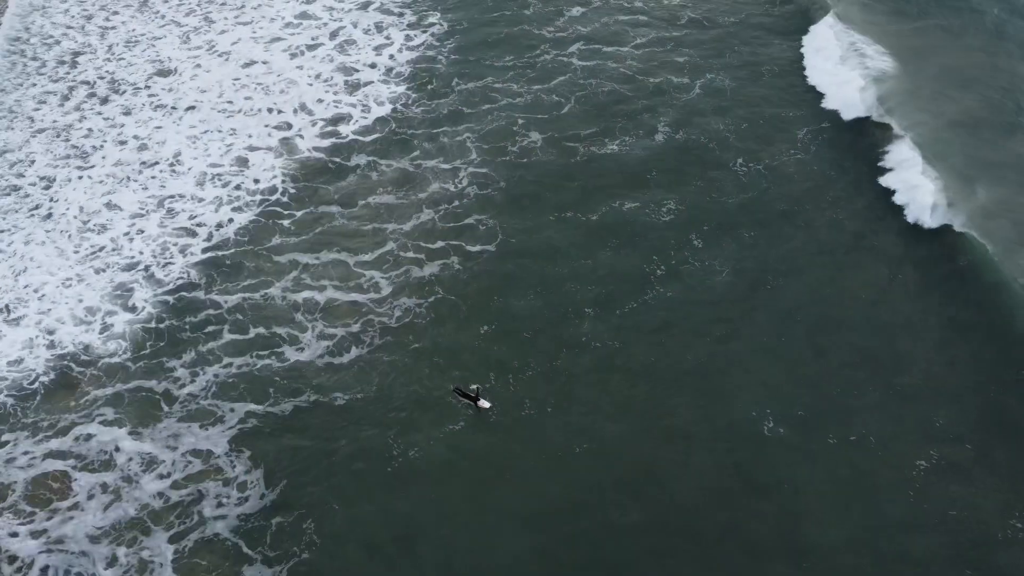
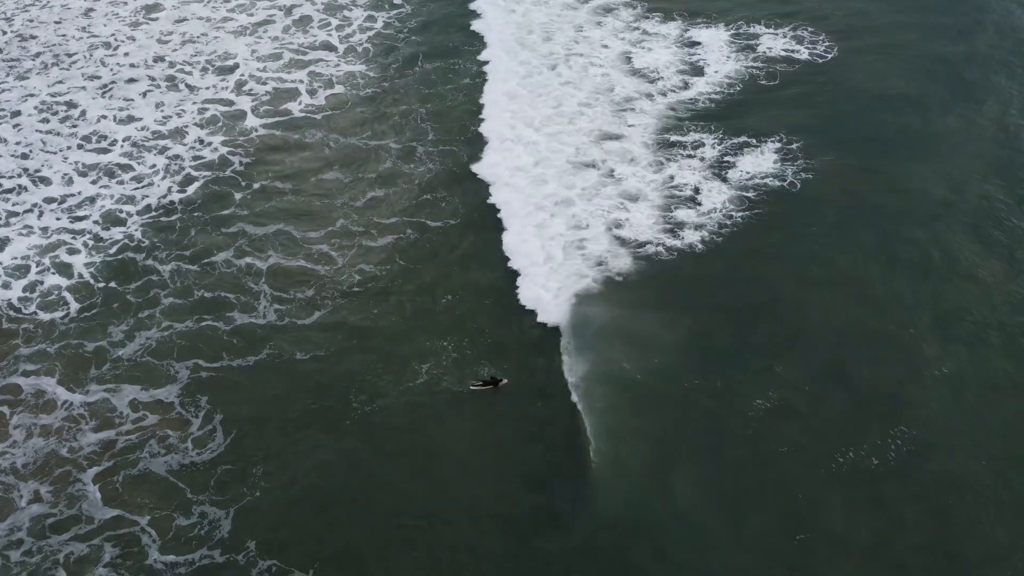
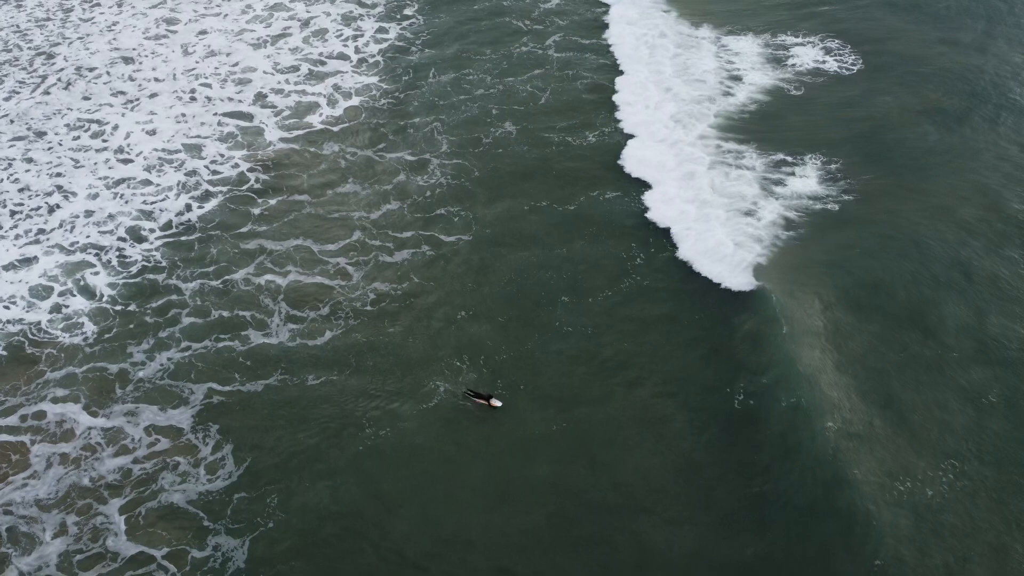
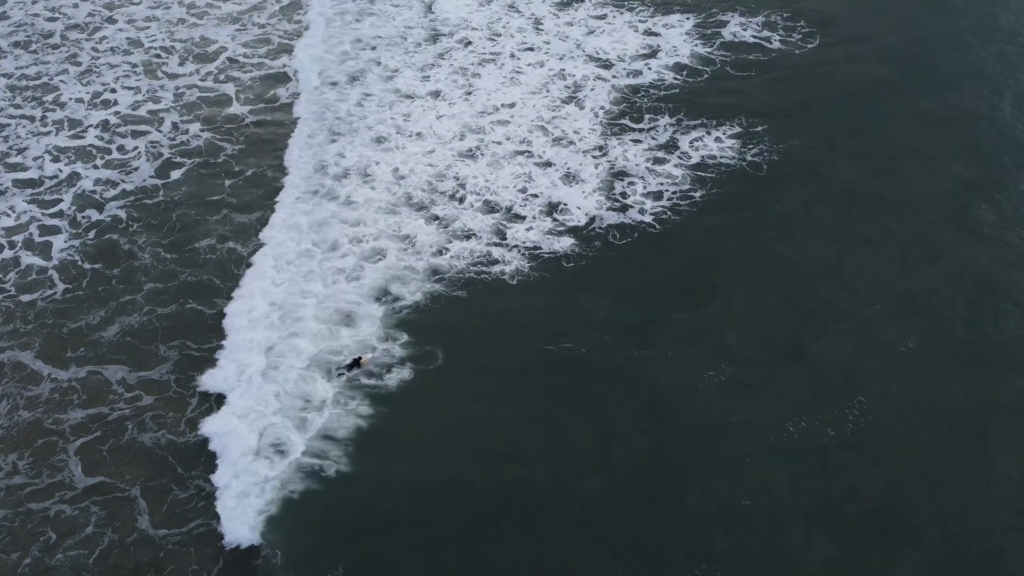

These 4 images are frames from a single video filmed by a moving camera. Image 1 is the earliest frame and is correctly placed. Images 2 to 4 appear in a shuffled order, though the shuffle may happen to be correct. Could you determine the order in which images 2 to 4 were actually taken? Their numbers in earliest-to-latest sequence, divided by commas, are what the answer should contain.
3, 2, 4
